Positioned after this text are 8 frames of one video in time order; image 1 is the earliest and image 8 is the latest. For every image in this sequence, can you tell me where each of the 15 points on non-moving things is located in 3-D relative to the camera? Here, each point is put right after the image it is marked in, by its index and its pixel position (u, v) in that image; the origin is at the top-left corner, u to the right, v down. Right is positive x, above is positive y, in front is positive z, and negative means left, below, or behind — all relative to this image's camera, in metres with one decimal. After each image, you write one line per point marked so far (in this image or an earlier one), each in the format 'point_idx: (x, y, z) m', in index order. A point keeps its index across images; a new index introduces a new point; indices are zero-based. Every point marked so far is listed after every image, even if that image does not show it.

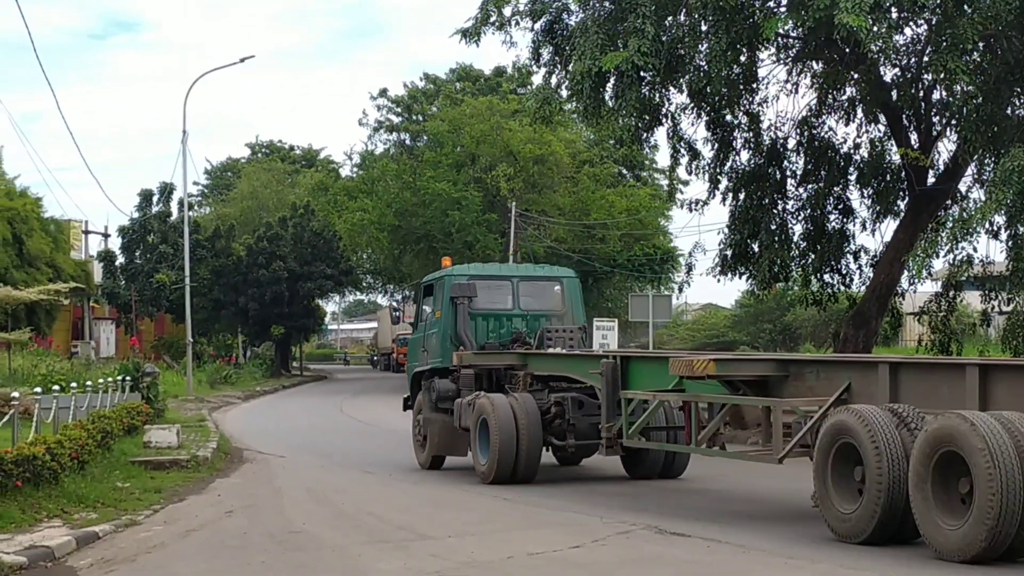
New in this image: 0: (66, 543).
0: (-4.1, -2.3, +11.3) m
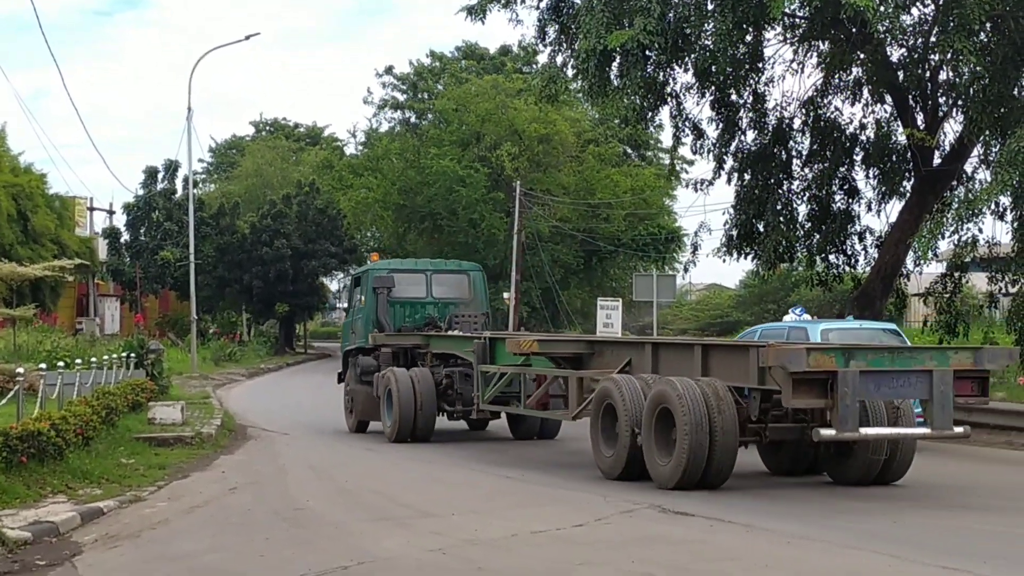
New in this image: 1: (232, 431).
0: (-4.0, -2.1, +11.4) m
1: (-3.9, -2.0, +17.4) m
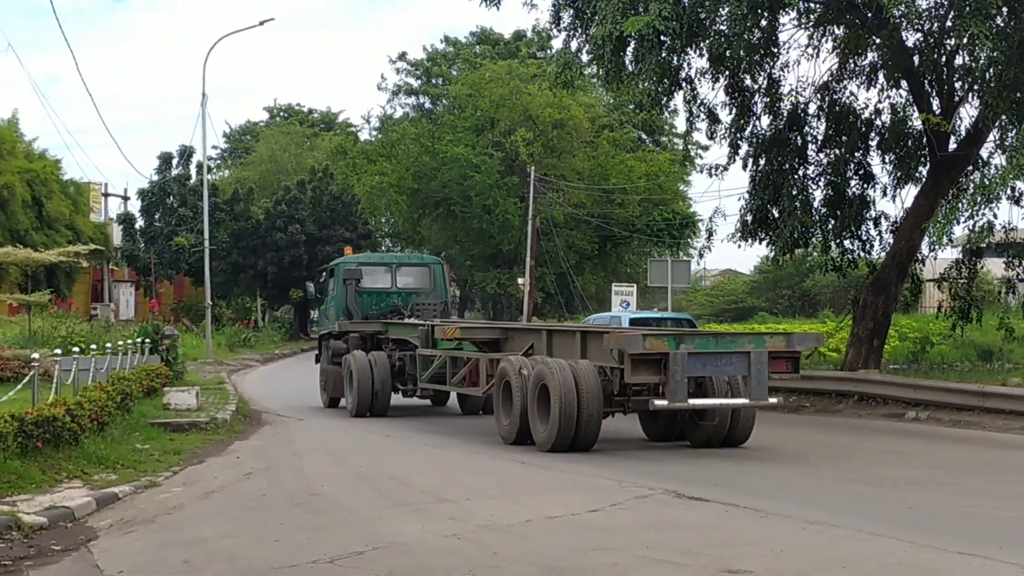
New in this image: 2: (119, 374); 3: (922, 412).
0: (-3.9, -2.0, +11.4) m
1: (-3.8, -1.8, +17.4) m
2: (-4.9, -1.1, +15.4) m
3: (+5.6, -1.7, +16.8) m
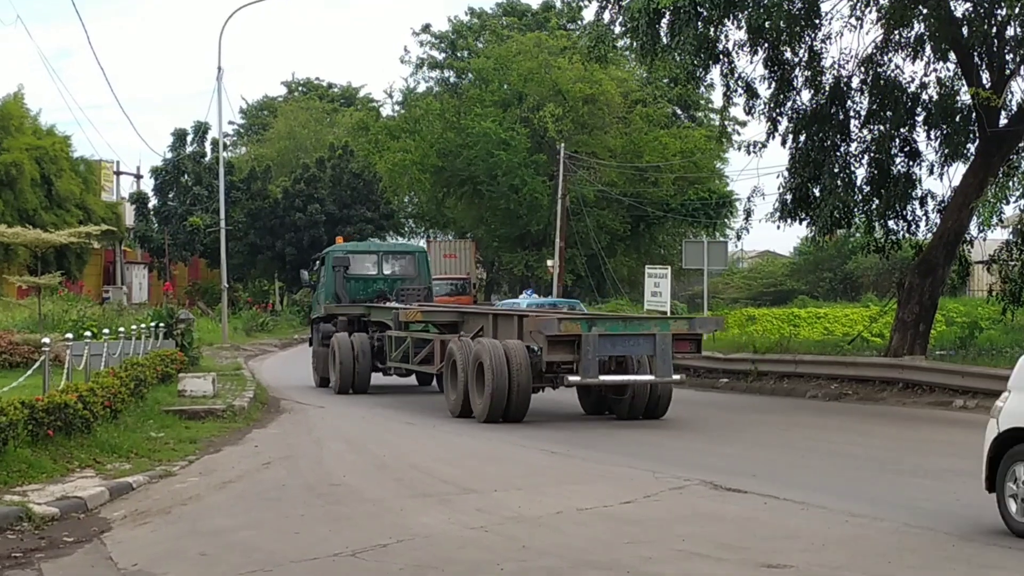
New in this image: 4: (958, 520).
0: (-3.6, -1.8, +11.0) m
1: (-3.4, -1.6, +17.0) m
2: (-4.7, -0.9, +15.0) m
3: (+5.9, -1.5, +16.3) m
4: (+3.6, -1.9, +9.9) m
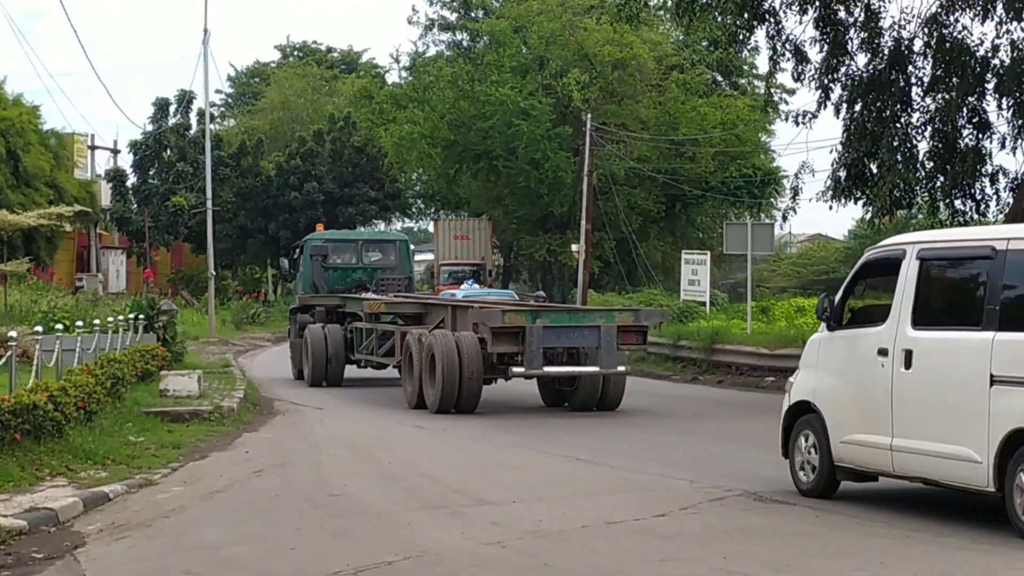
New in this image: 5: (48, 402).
0: (-3.5, -1.7, +9.8) m
1: (-3.3, -1.4, +15.8) m
2: (-4.5, -0.7, +13.8) m
3: (+6.1, -1.3, +15.1) m
4: (+3.7, -1.8, +8.7) m
5: (-4.1, -1.0, +10.9) m
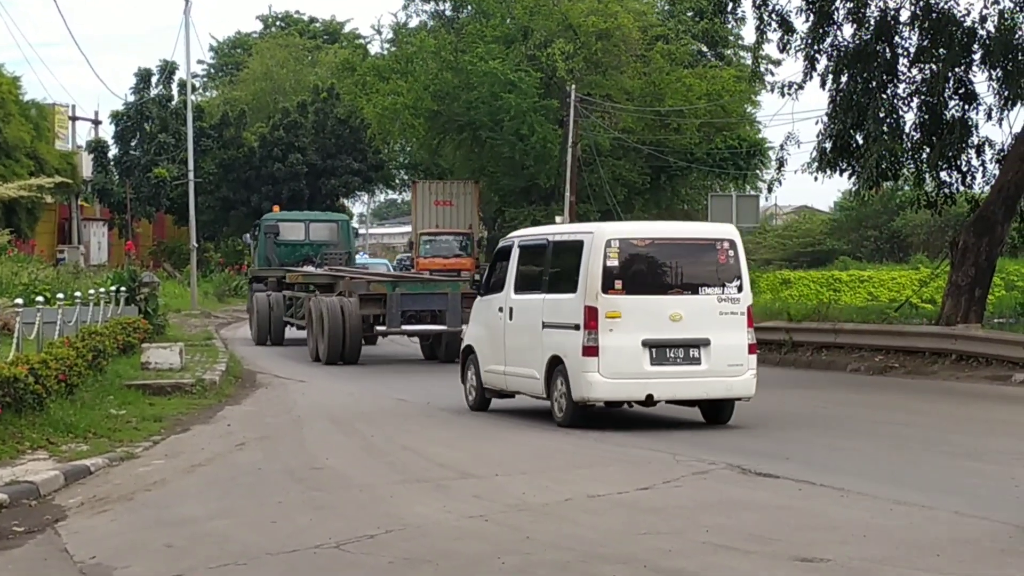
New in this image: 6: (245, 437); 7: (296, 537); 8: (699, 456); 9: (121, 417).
0: (-3.6, -1.5, +9.7) m
1: (-3.4, -1.2, +15.7) m
2: (-4.6, -0.5, +13.8) m
3: (+6.0, -1.1, +15.0) m
4: (+3.6, -1.5, +8.7) m
5: (-4.2, -0.8, +10.8) m
6: (-2.5, -1.4, +11.5) m
7: (-1.5, -1.7, +8.4) m
8: (+1.6, -1.4, +10.5) m
9: (-3.8, -1.3, +12.0) m
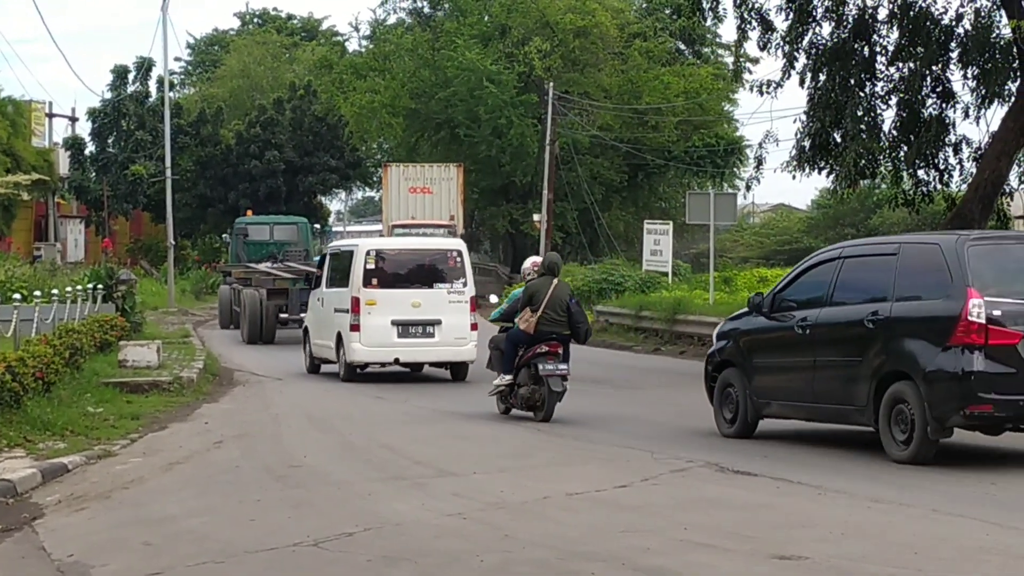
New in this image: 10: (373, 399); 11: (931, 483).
0: (-3.8, -1.5, +9.7) m
1: (-3.6, -1.1, +15.7) m
2: (-4.8, -0.5, +13.7) m
3: (+5.8, -1.1, +15.1) m
4: (+3.4, -1.5, +8.7) m
5: (-4.4, -0.7, +10.8) m
6: (-2.7, -1.4, +11.5) m
7: (-1.6, -1.7, +8.4) m
8: (+1.4, -1.4, +10.5) m
9: (-4.0, -1.2, +12.0) m
10: (-1.5, -1.3, +14.1) m
11: (+3.1, -1.5, +9.4) m
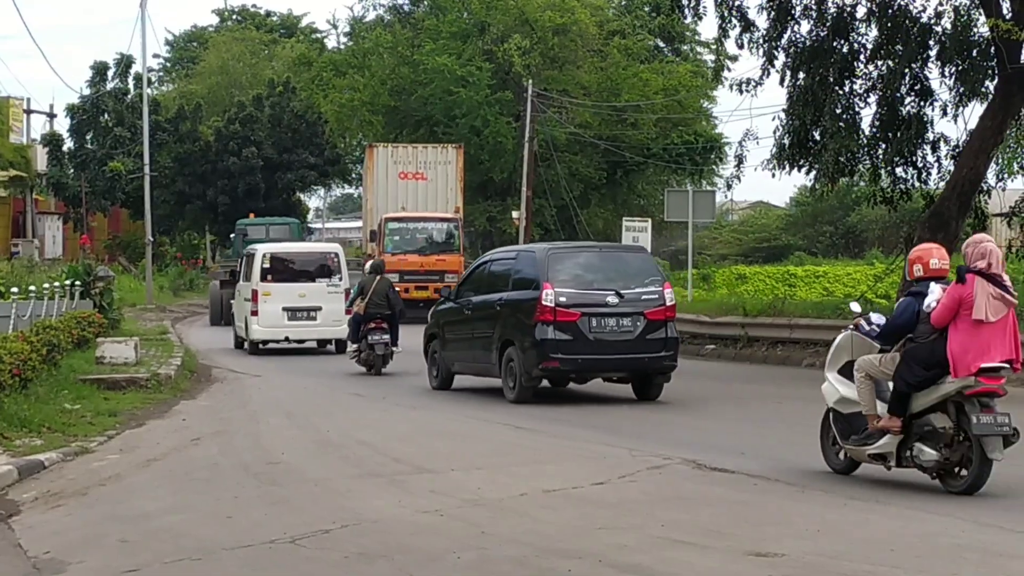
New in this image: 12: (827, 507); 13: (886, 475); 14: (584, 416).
0: (-4.0, -1.4, +9.7) m
1: (-3.8, -1.1, +15.7) m
2: (-5.0, -0.5, +13.7) m
3: (+5.6, -1.1, +15.1) m
4: (+3.3, -1.5, +8.7) m
5: (-4.6, -0.7, +10.8) m
6: (-2.8, -1.4, +11.5) m
7: (-1.8, -1.6, +8.4) m
8: (+1.2, -1.4, +10.5) m
9: (-4.1, -1.2, +12.0) m
10: (-1.7, -1.3, +14.0) m
11: (+3.0, -1.5, +9.4) m
12: (+2.2, -1.5, +8.7) m
13: (+2.9, -1.4, +9.6) m
14: (+0.9, -1.3, +12.8) m
